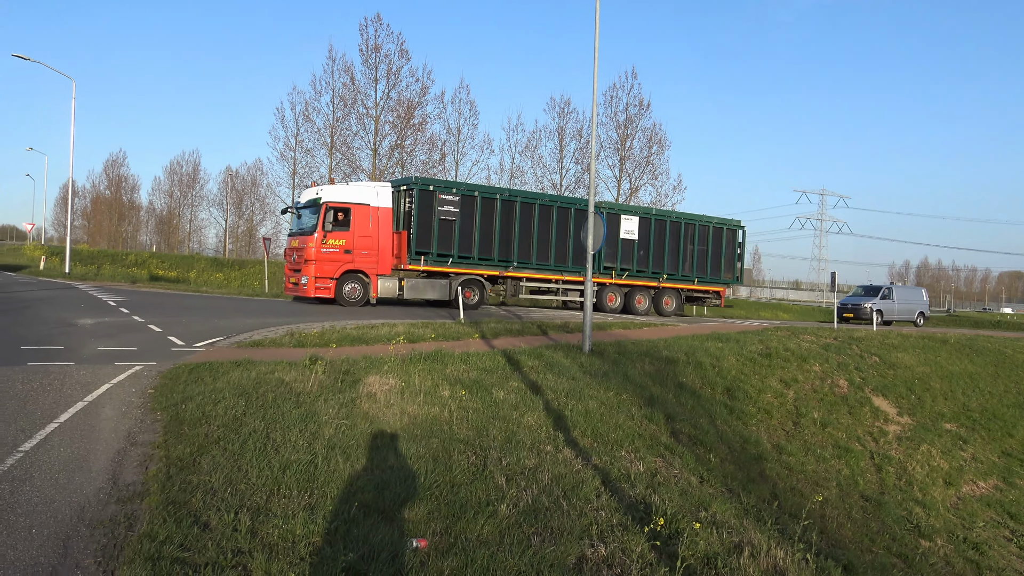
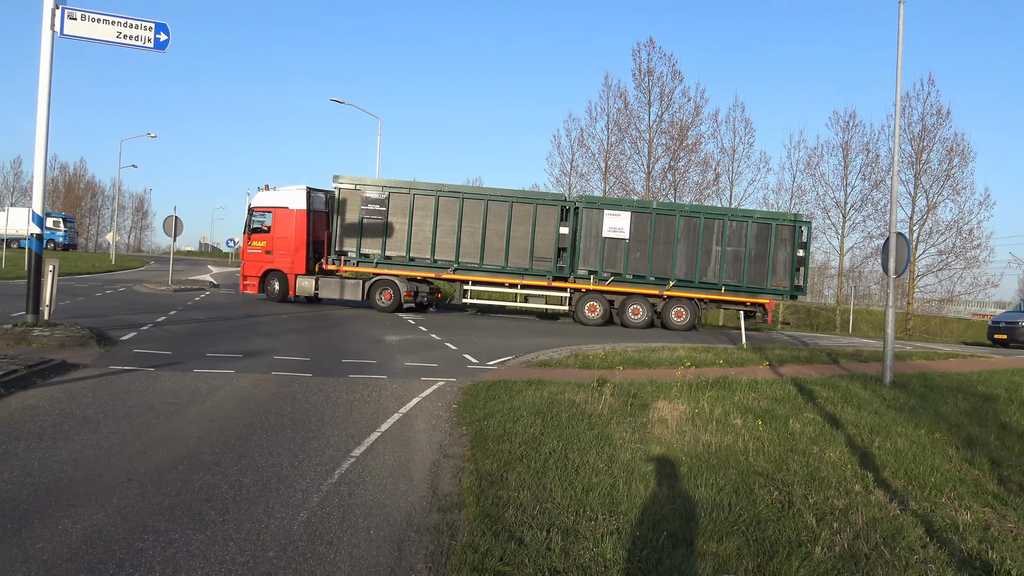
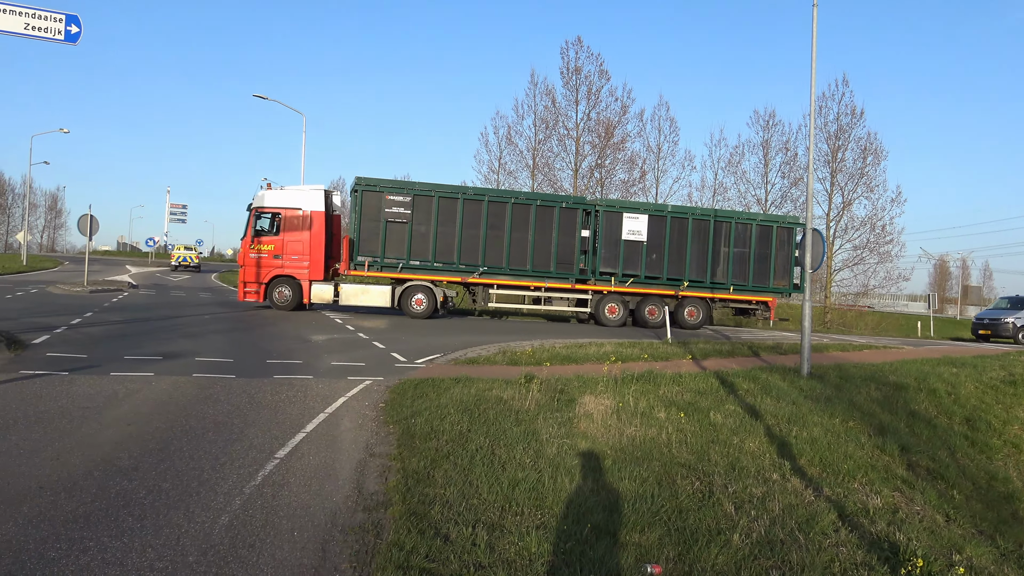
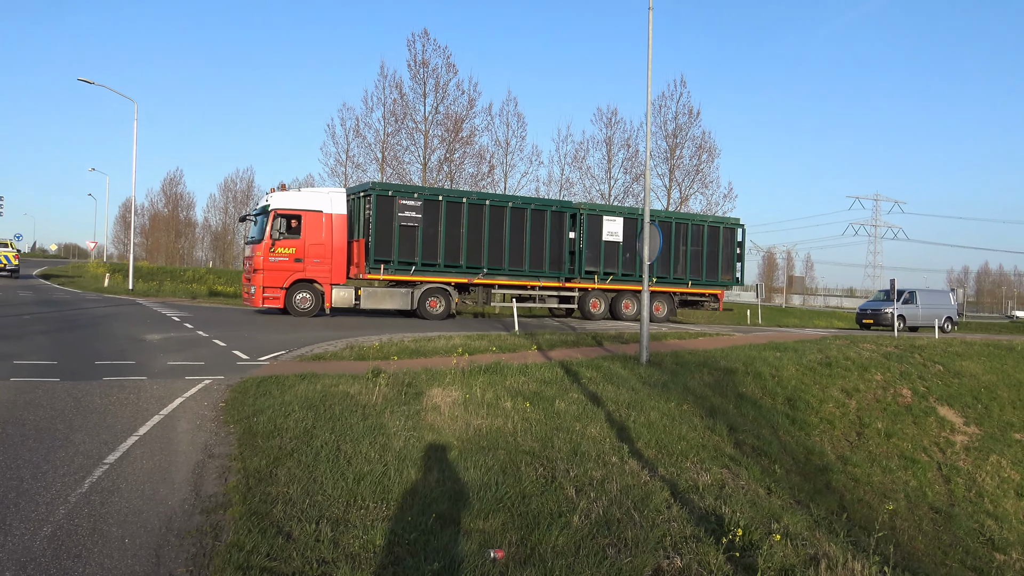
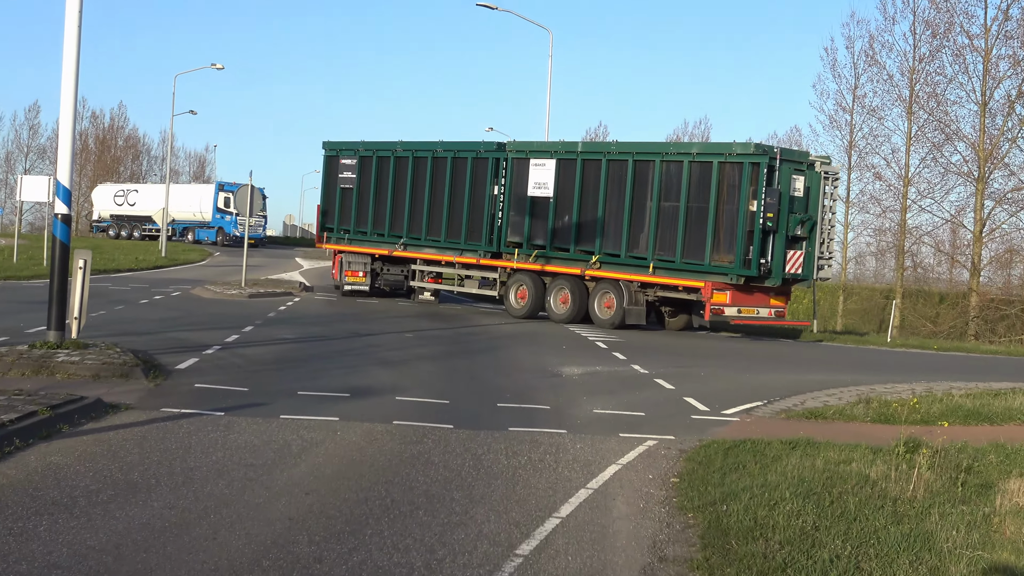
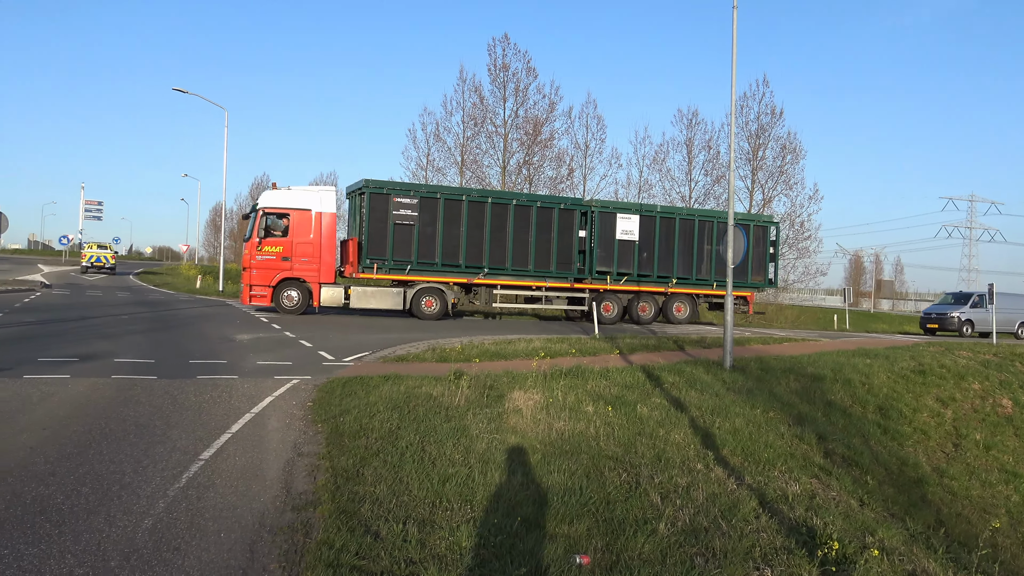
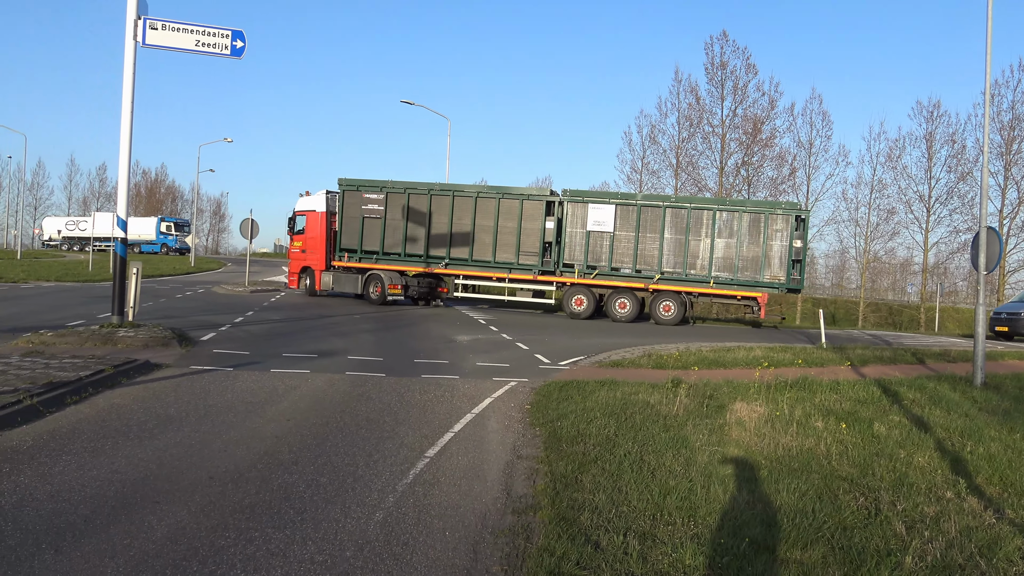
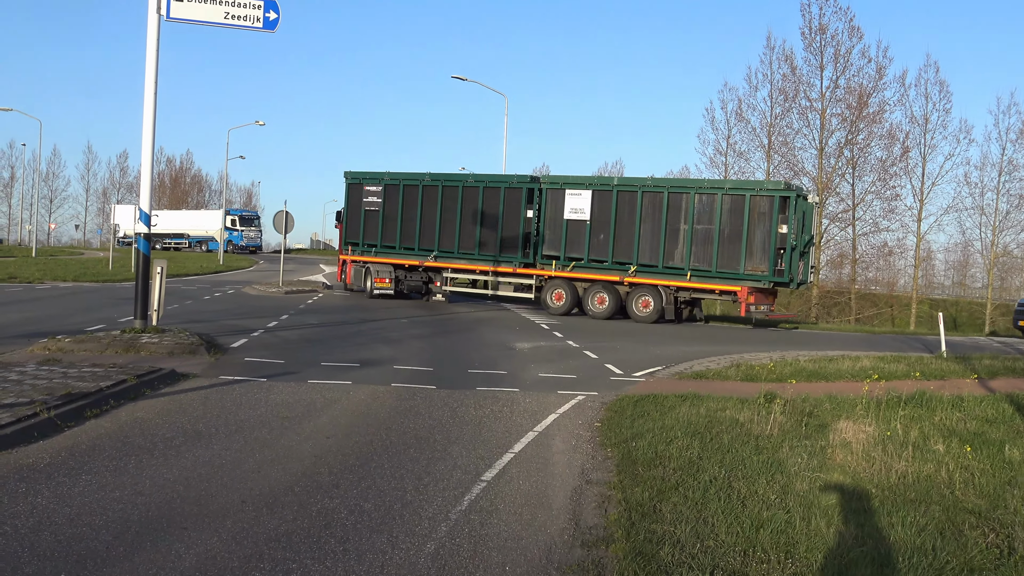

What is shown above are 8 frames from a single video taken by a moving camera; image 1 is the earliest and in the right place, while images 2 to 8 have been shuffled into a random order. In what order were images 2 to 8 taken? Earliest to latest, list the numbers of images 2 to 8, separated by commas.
4, 6, 3, 2, 7, 8, 5
